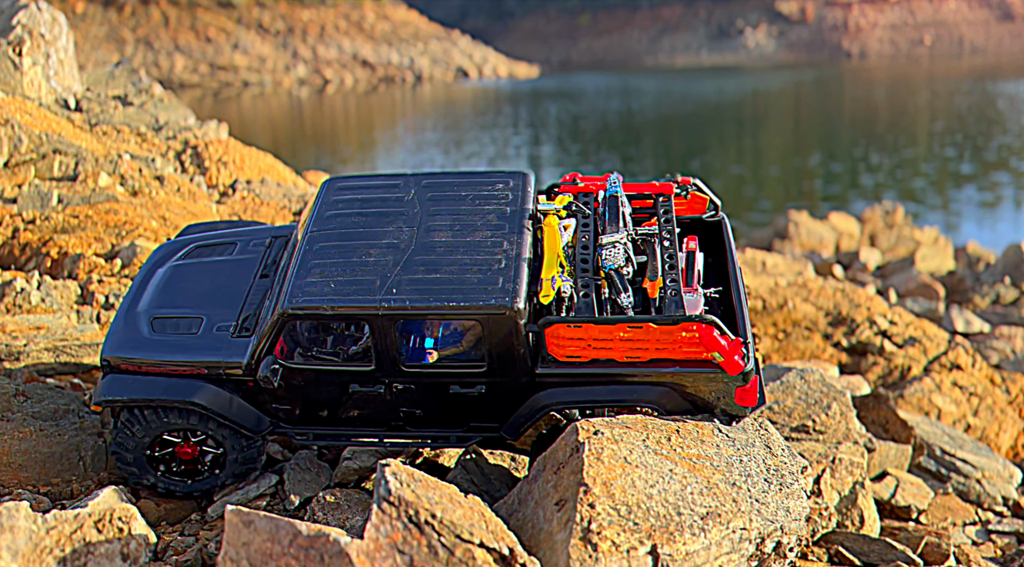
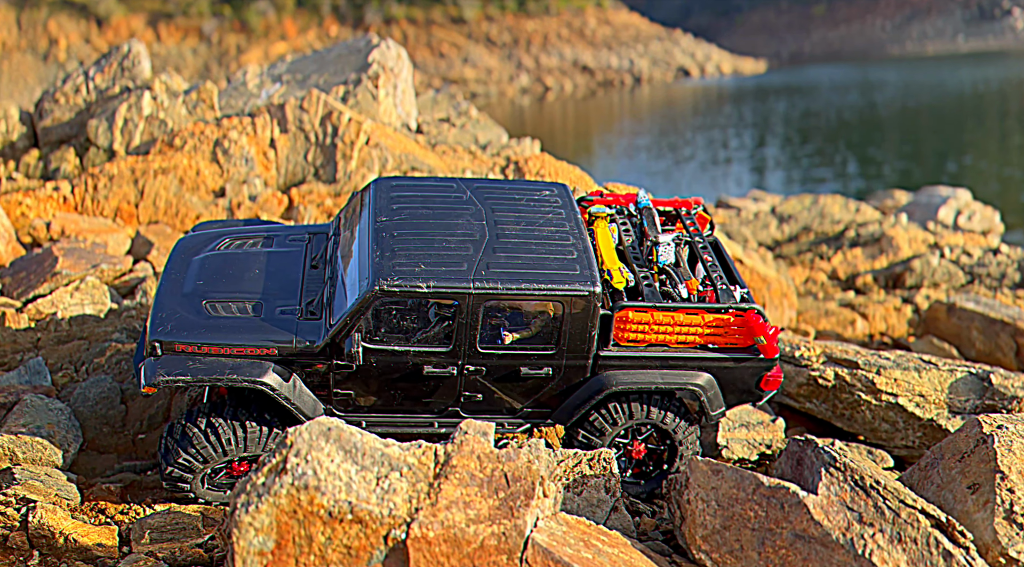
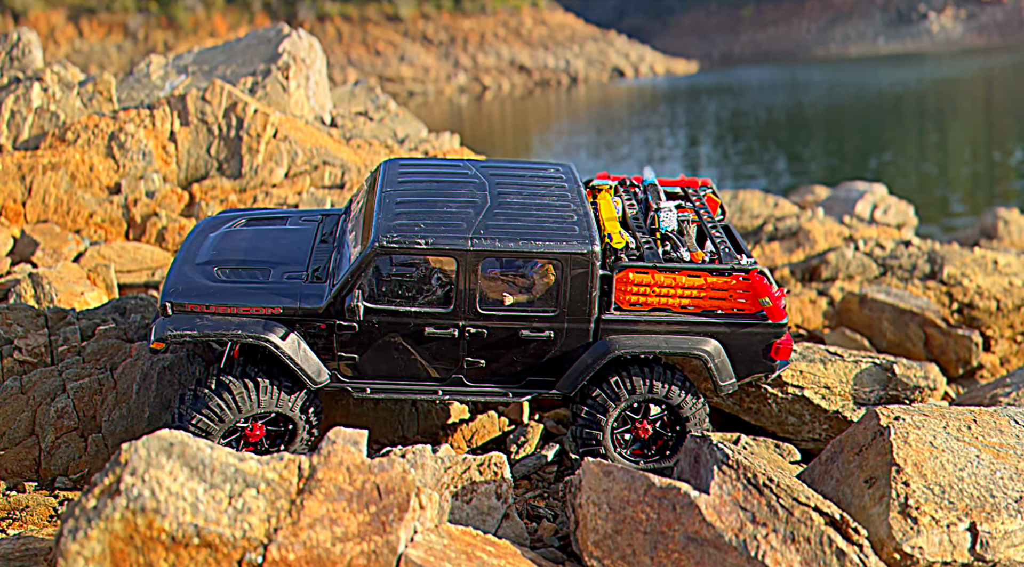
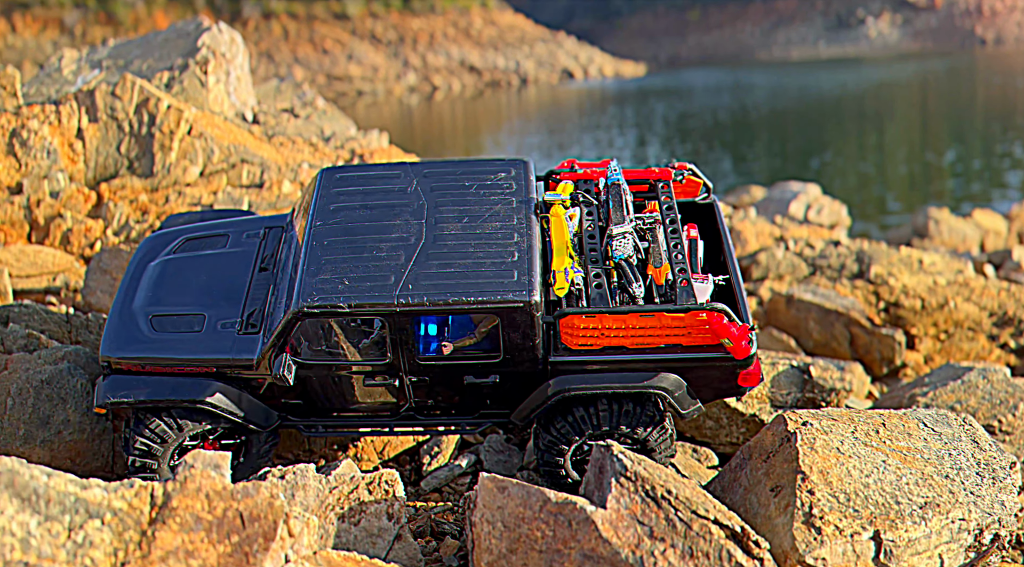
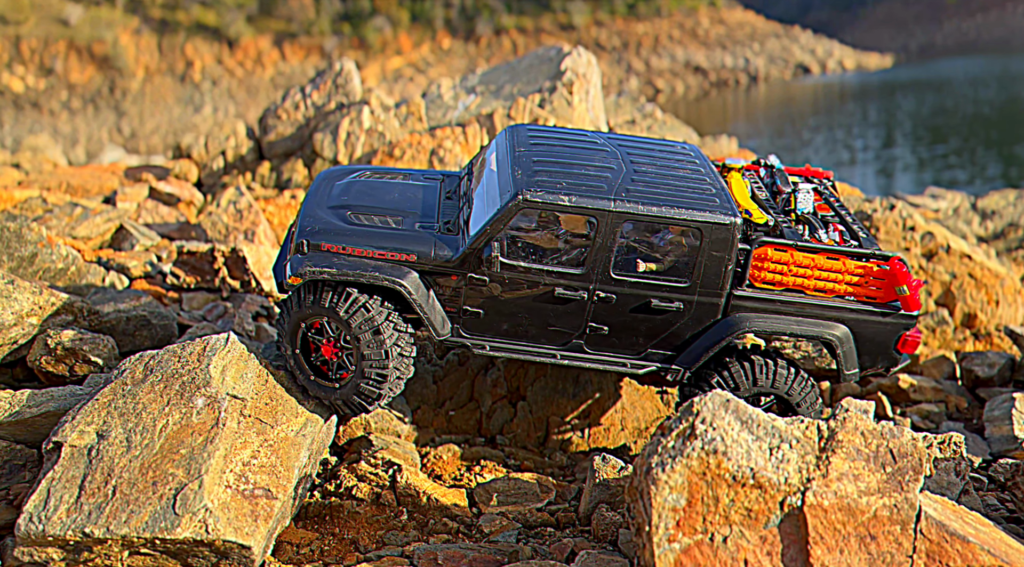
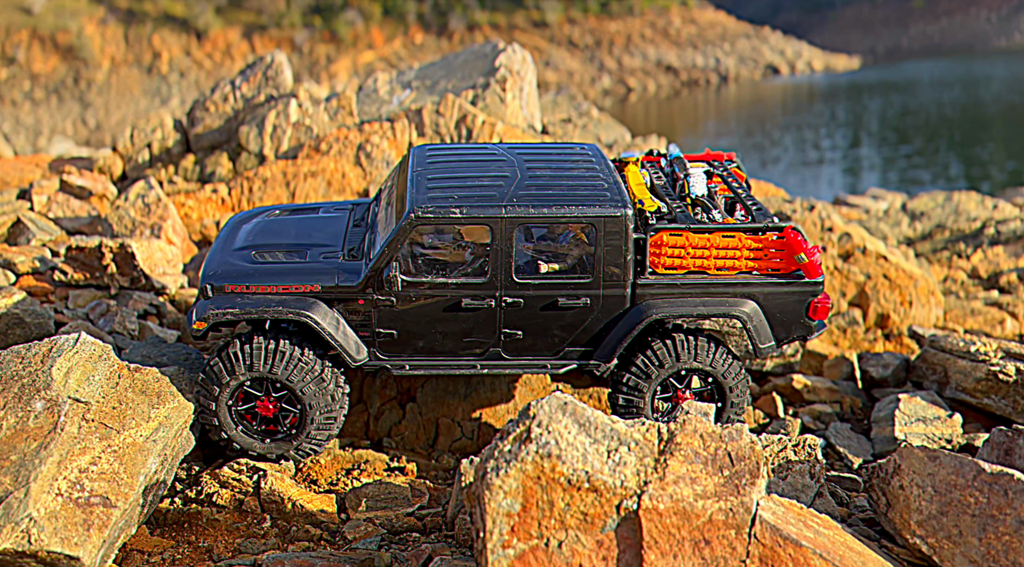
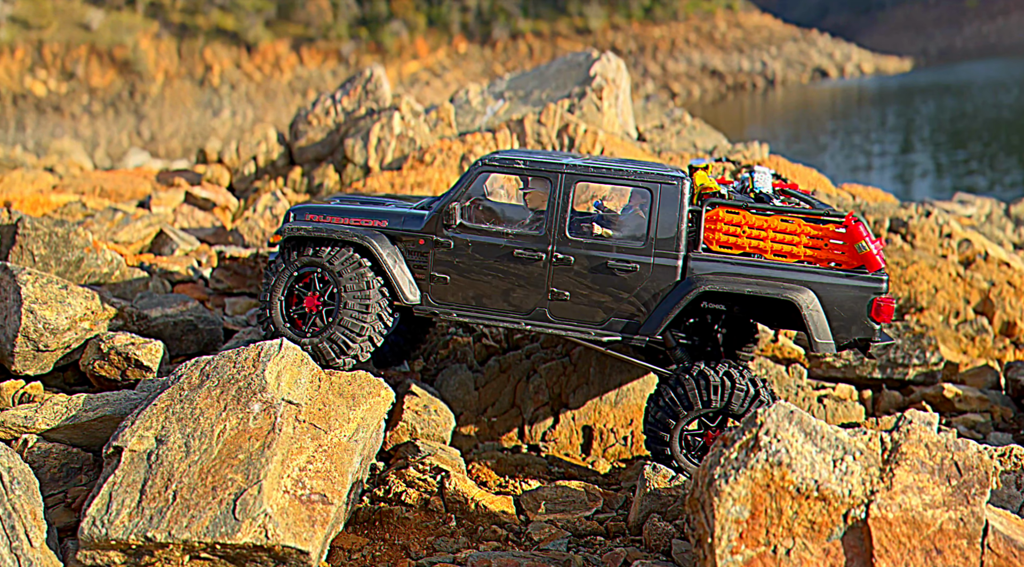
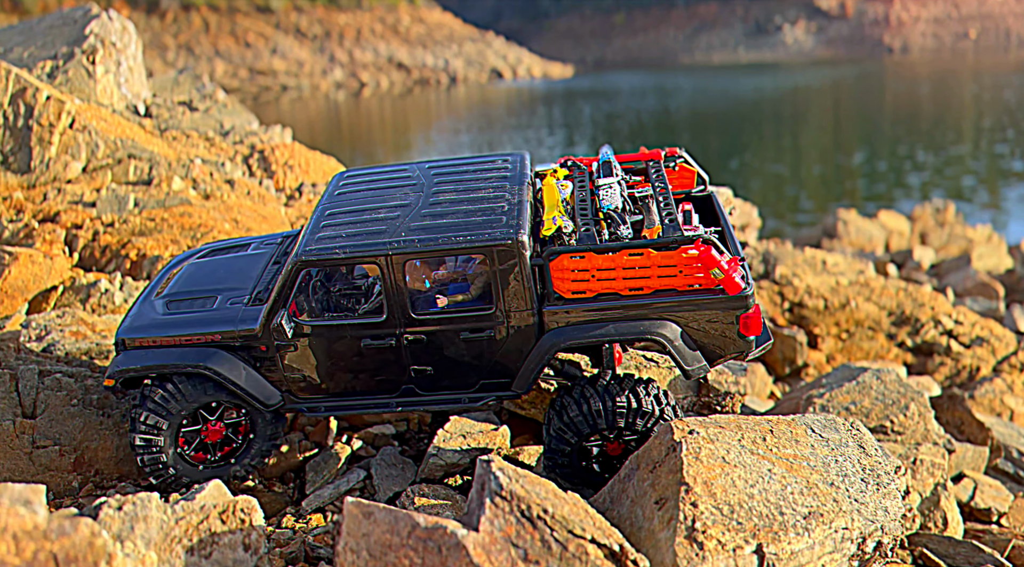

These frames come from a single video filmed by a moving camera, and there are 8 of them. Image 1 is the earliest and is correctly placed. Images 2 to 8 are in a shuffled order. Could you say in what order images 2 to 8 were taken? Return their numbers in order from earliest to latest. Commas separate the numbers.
8, 4, 3, 2, 6, 5, 7
